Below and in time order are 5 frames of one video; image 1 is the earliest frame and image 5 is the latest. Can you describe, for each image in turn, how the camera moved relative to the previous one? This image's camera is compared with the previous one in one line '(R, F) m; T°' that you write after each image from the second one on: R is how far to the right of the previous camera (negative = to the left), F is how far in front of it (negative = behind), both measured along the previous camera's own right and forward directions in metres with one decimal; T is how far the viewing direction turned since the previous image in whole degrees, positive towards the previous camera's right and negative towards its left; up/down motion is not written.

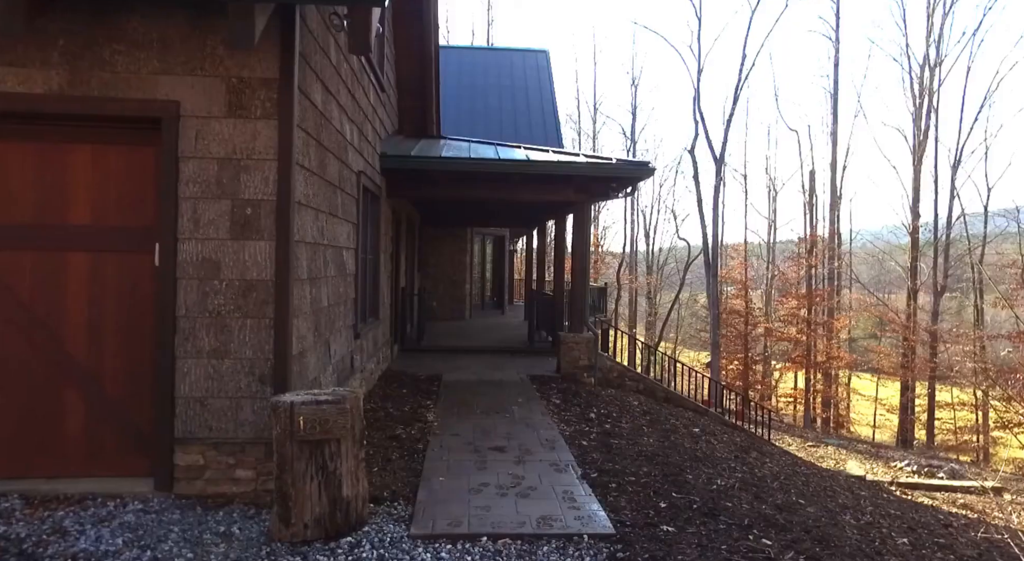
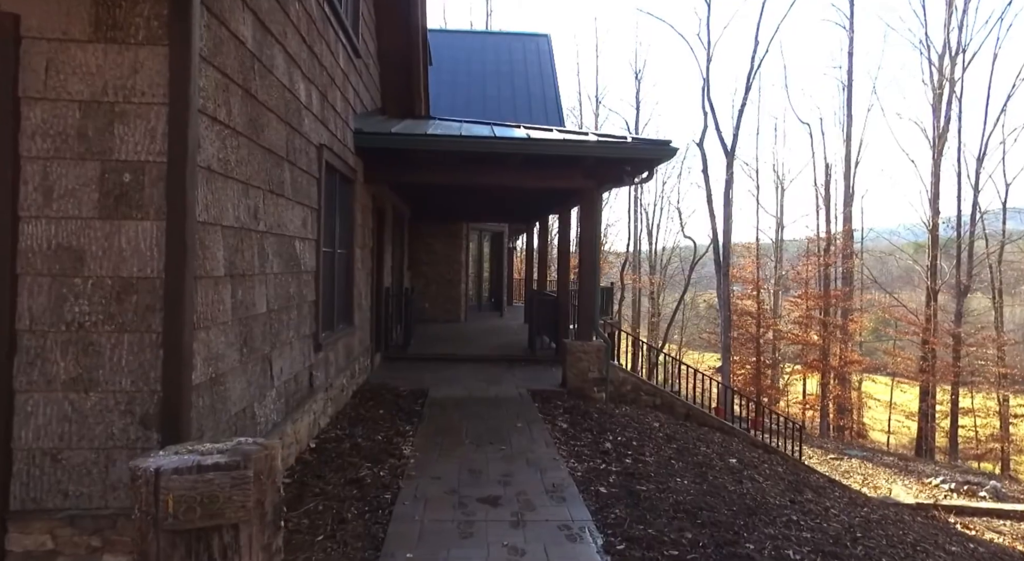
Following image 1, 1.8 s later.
(0.0, +1.1) m; 0°
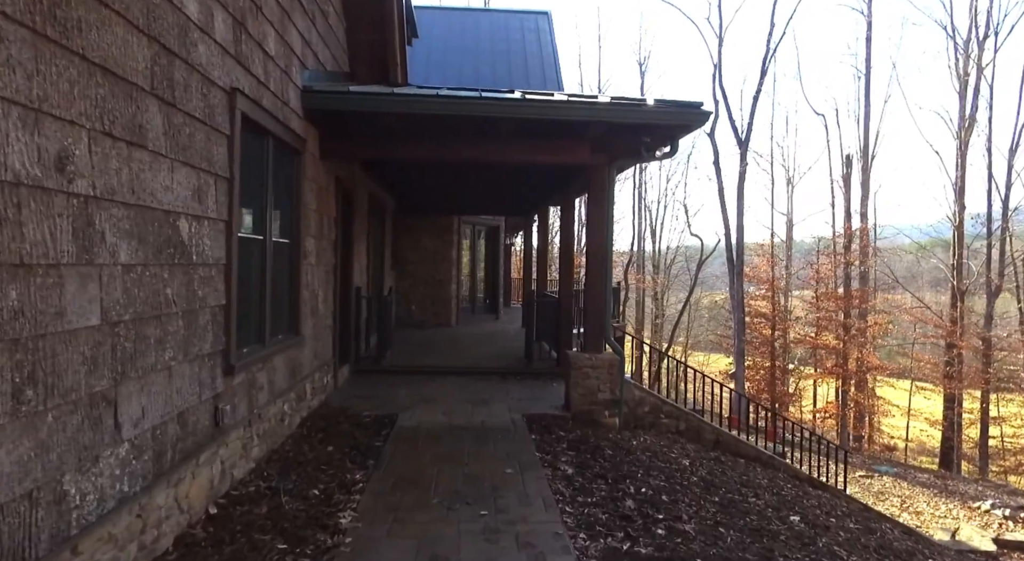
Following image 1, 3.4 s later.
(+0.1, +1.4) m; 0°
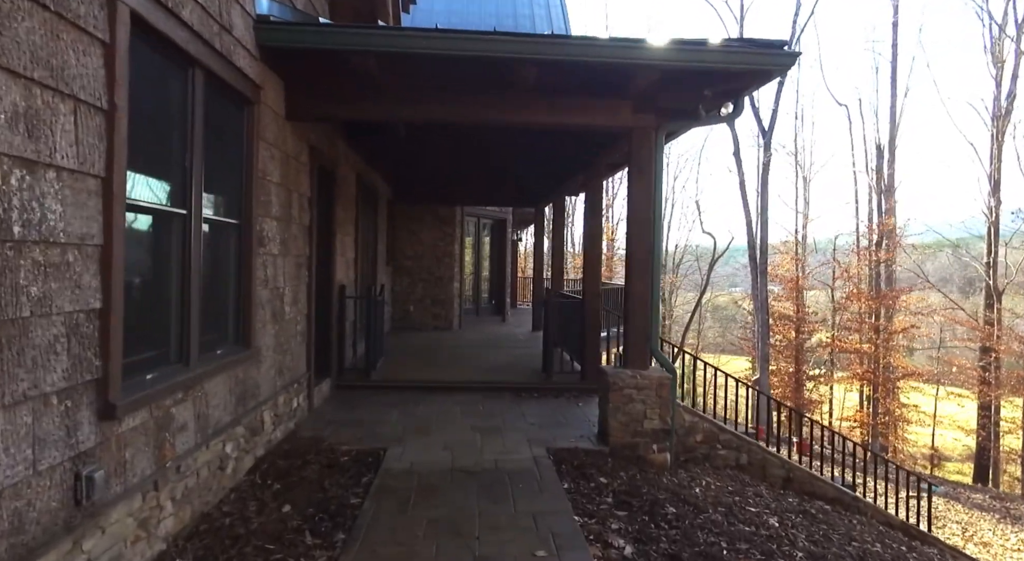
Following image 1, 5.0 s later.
(-0.1, +1.3) m; 0°
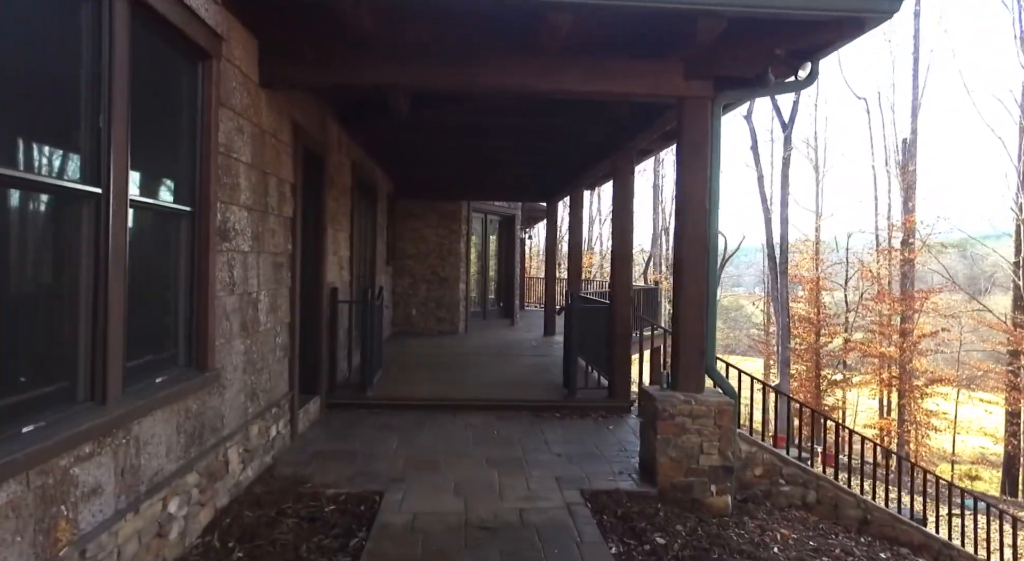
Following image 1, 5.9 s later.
(-0.1, +0.9) m; 0°
